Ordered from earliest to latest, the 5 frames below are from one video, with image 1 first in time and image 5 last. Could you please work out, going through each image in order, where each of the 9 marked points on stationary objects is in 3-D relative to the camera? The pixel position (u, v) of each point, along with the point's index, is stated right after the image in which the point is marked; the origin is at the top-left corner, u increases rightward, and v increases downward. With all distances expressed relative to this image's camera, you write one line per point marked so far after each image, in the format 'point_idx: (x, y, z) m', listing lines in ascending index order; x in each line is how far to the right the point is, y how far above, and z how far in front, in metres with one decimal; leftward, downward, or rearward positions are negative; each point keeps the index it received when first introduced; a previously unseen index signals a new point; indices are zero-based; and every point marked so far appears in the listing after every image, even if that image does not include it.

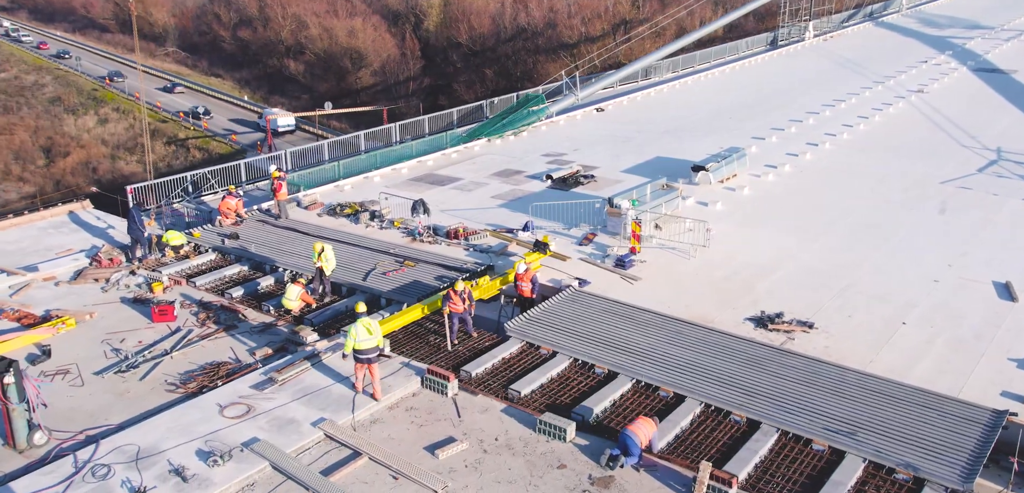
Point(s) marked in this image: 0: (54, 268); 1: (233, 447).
0: (-9.4, -0.4, +17.2) m
1: (-3.5, -2.5, +10.4) m
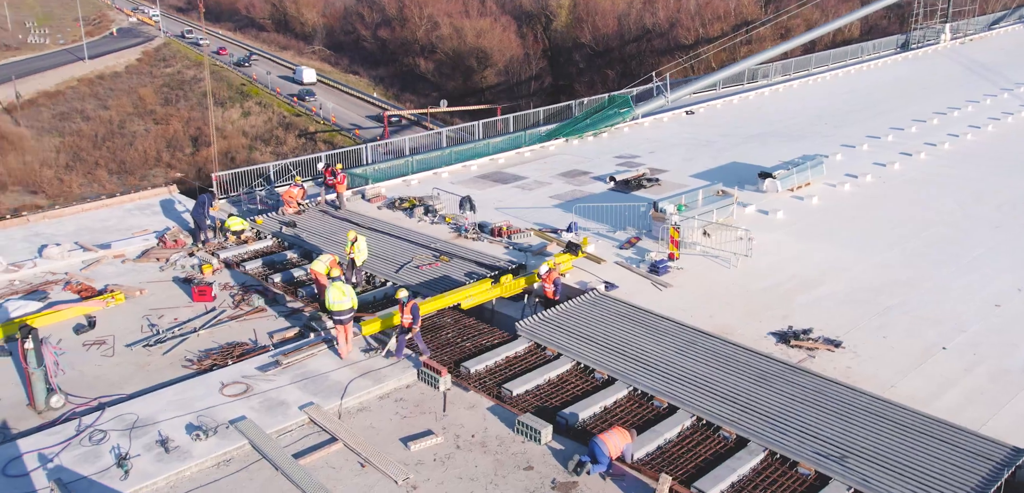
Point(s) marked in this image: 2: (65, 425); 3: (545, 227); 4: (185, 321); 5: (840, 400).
0: (-8.5, 0.0, +18.5) m
1: (-3.8, -2.3, +10.9) m
2: (-5.9, -2.3, +11.0) m
3: (+0.8, +0.4, +18.8) m
4: (-5.7, -1.3, +14.5) m
5: (+4.4, -2.1, +11.4) m
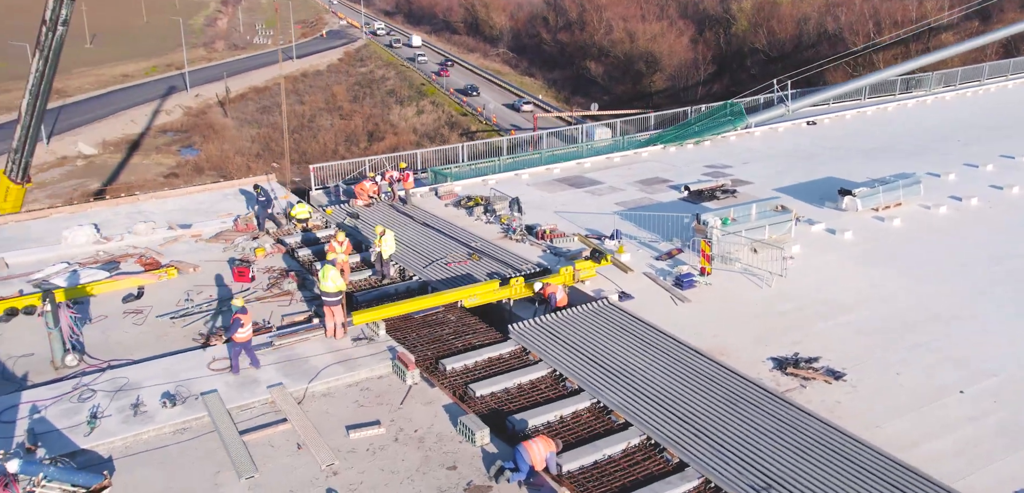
0: (-7.4, +0.5, +20.1) m
1: (-4.5, -2.1, +11.7) m
2: (-6.5, -2.0, +12.2) m
3: (+1.8, +0.3, +18.5) m
4: (-5.5, -1.0, +15.6) m
5: (+3.7, -2.4, +10.5) m
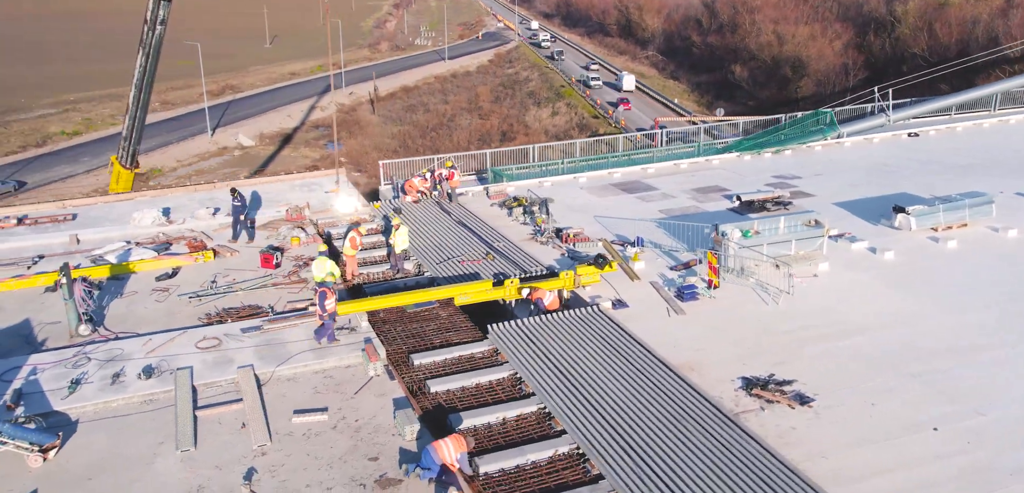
0: (-6.5, +0.8, +21.3) m
1: (-5.1, -1.8, +12.5) m
2: (-7.0, -1.6, +13.3) m
3: (+2.3, +0.2, +18.1) m
4: (-5.4, -0.7, +16.5) m
5: (+2.7, -2.5, +10.0) m
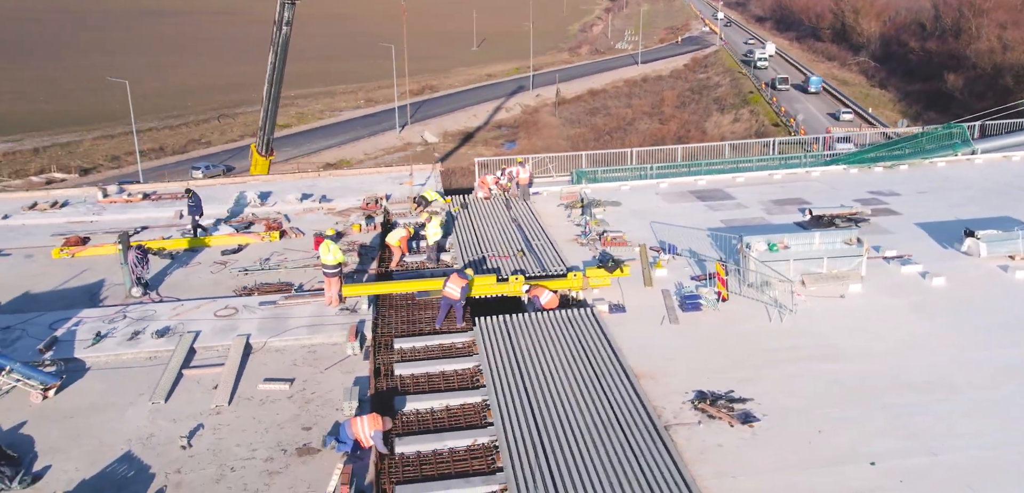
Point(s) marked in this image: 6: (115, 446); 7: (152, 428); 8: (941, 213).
0: (-4.7, +1.2, +22.8) m
1: (-5.5, -1.4, +13.9) m
2: (-7.2, -1.1, +15.1) m
3: (+3.1, 0.0, +17.8) m
4: (-4.8, -0.3, +17.9) m
5: (+1.5, -2.6, +9.7) m
6: (-5.1, -2.6, +10.8) m
7: (-4.8, -2.4, +11.2) m
8: (+10.0, +0.8, +19.7) m
